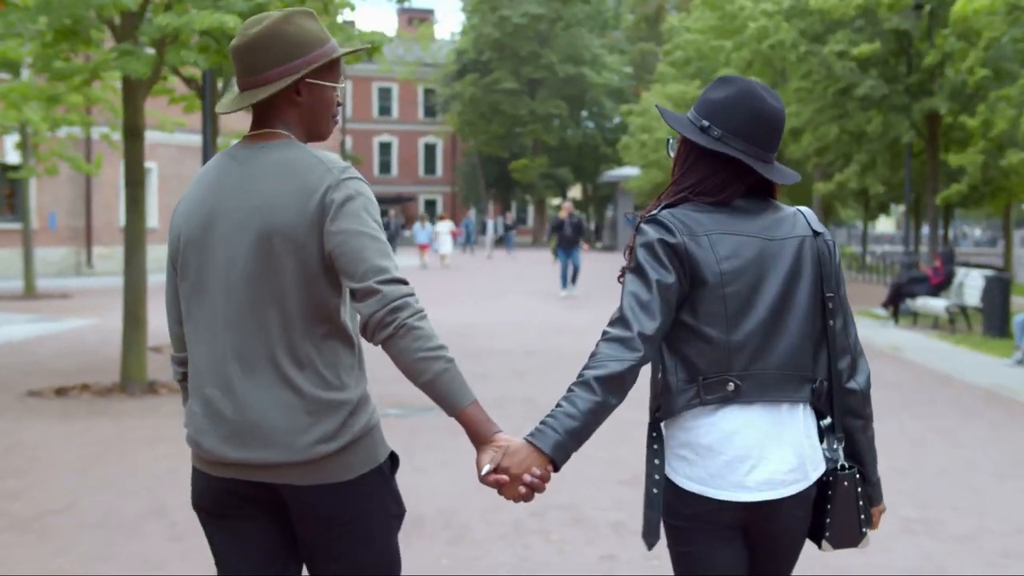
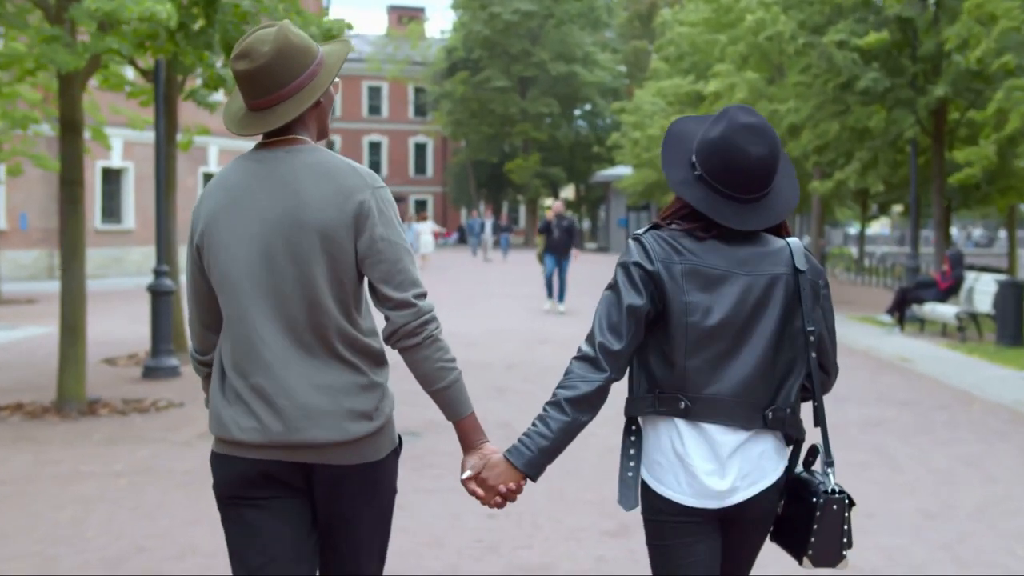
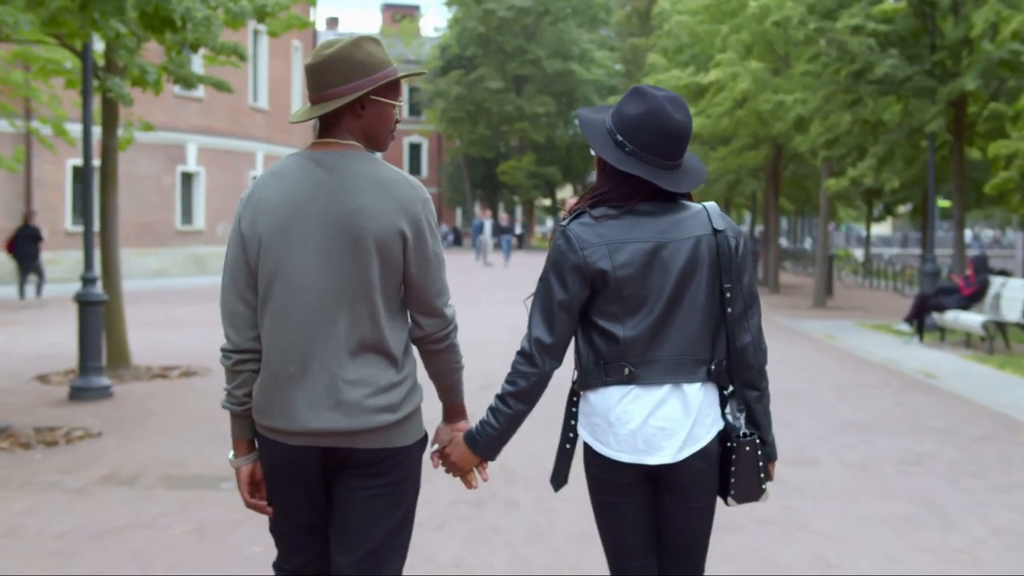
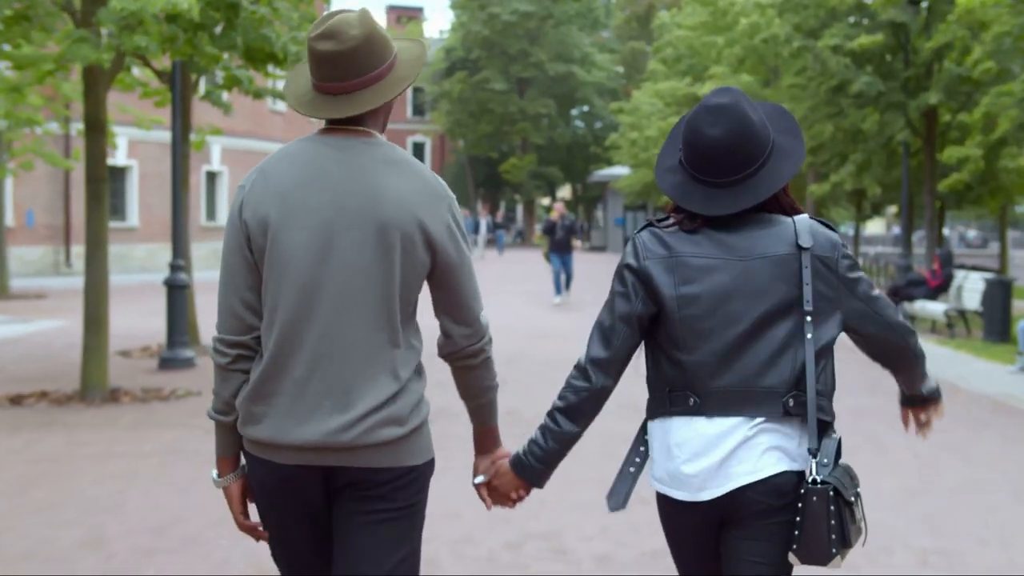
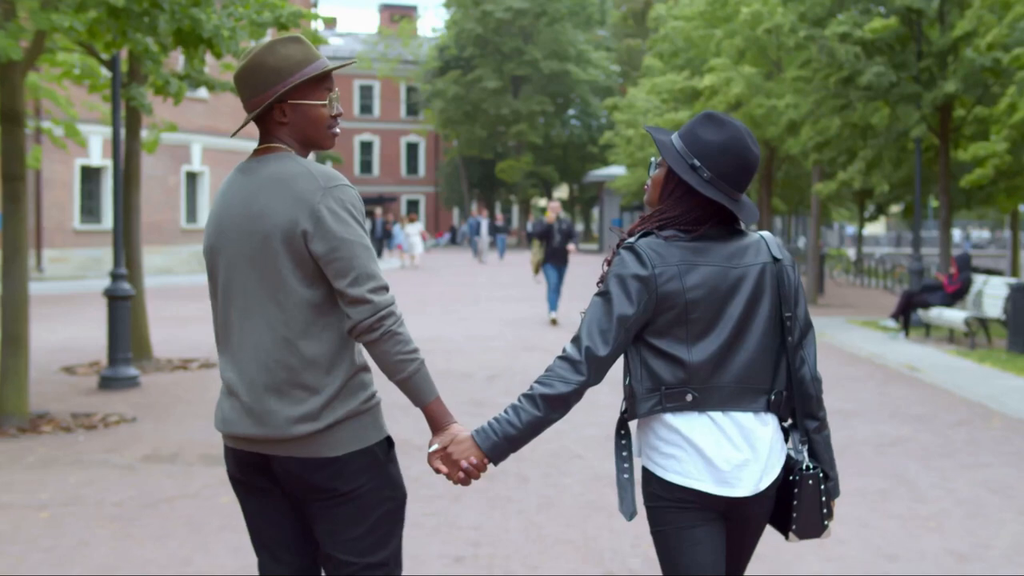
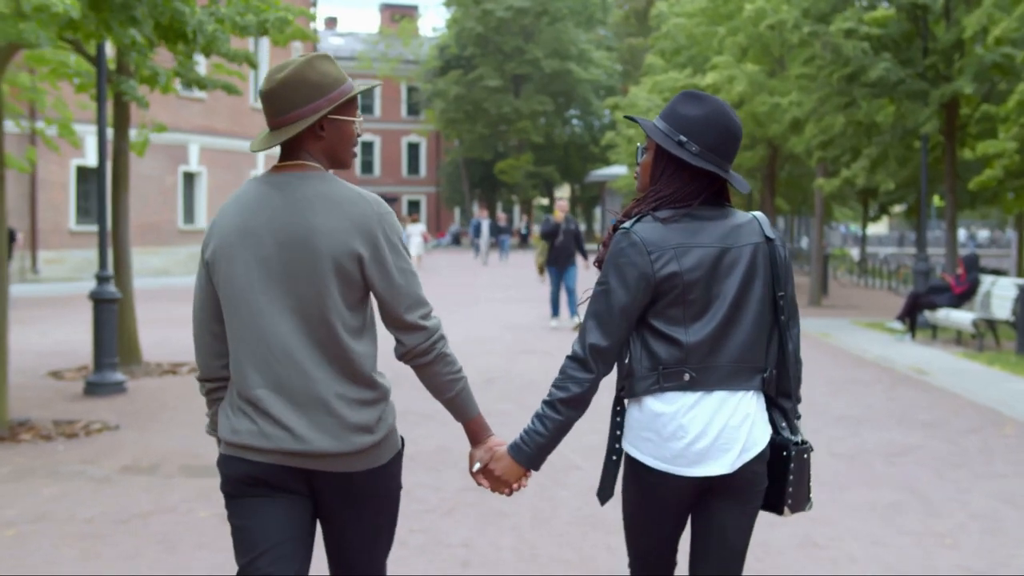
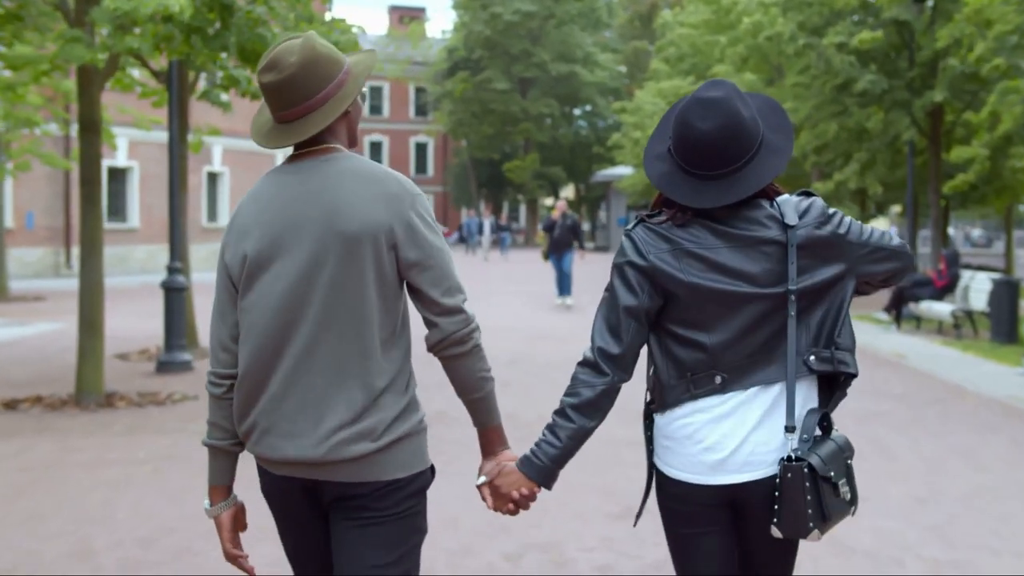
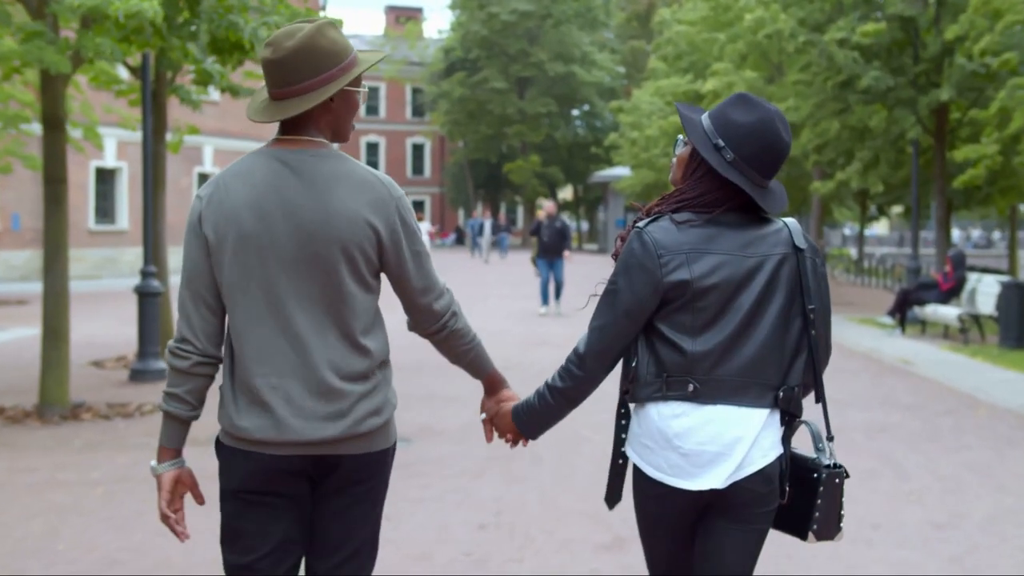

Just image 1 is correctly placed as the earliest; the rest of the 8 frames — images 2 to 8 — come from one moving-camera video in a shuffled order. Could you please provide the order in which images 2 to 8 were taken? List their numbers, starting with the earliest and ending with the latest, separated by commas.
4, 7, 2, 8, 5, 6, 3
